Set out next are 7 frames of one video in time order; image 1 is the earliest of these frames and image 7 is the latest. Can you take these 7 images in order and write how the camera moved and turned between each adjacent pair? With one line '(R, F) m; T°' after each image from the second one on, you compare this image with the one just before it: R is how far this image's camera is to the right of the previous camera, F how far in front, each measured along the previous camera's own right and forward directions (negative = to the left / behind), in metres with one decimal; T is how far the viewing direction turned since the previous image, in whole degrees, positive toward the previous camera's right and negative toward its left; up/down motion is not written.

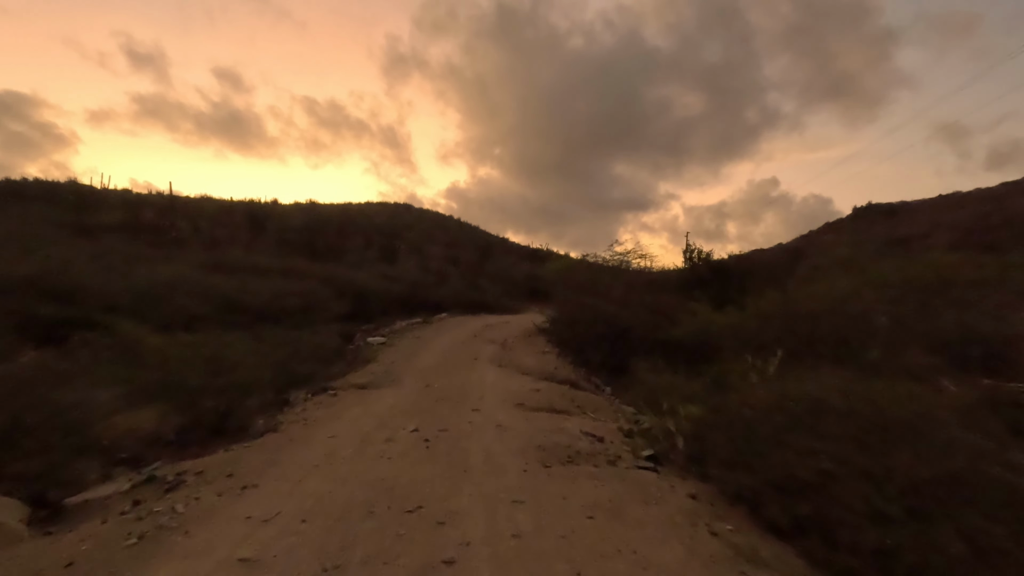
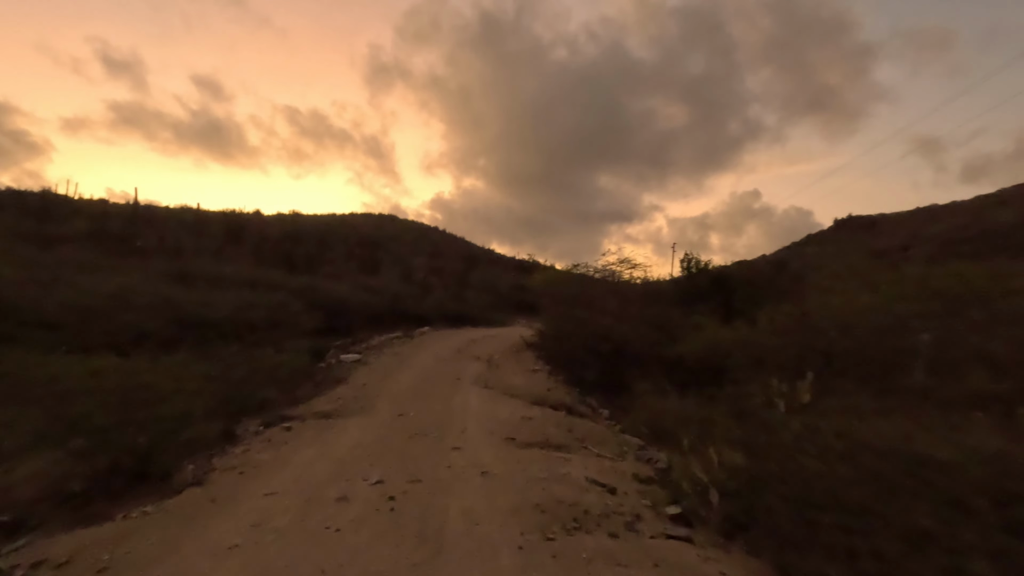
(-0.1, +1.5) m; +2°
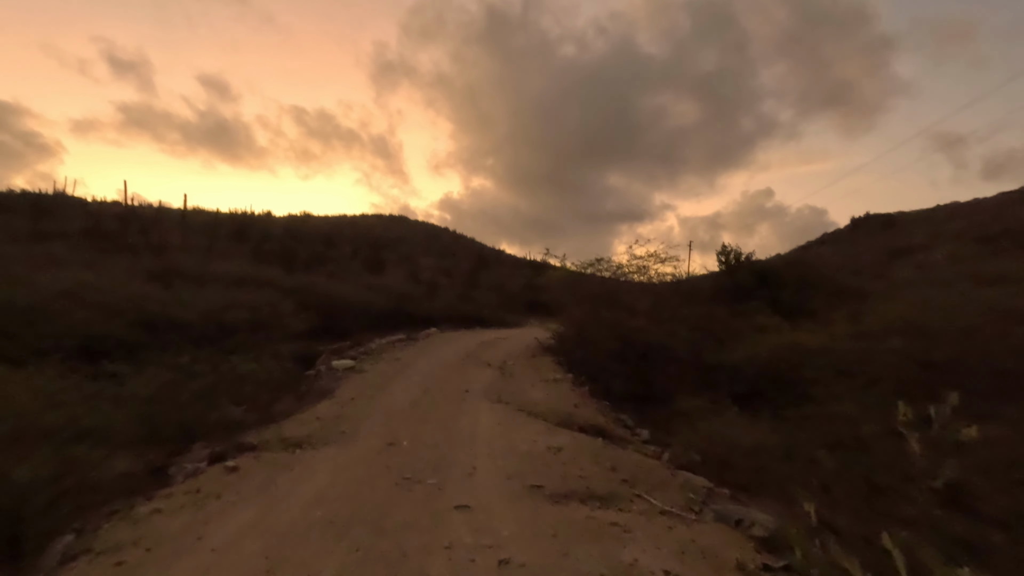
(-0.2, +2.5) m; -1°
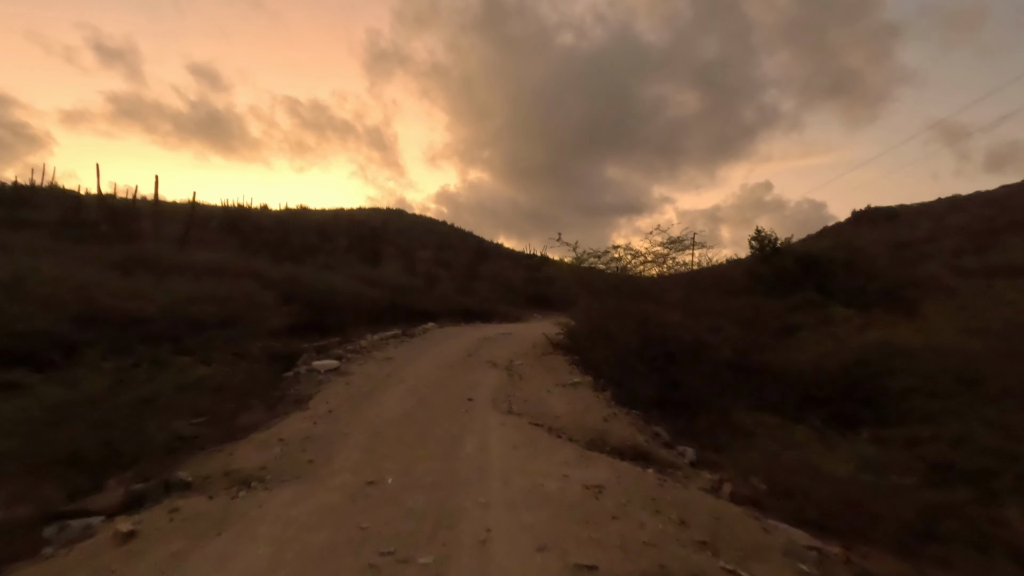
(-0.3, +2.2) m; 0°
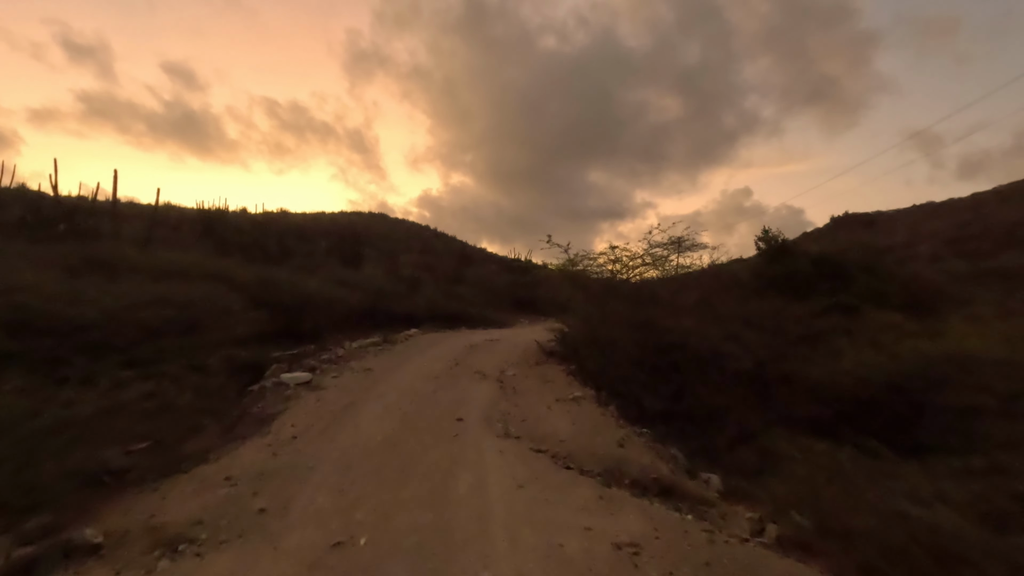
(-0.2, +1.4) m; +2°
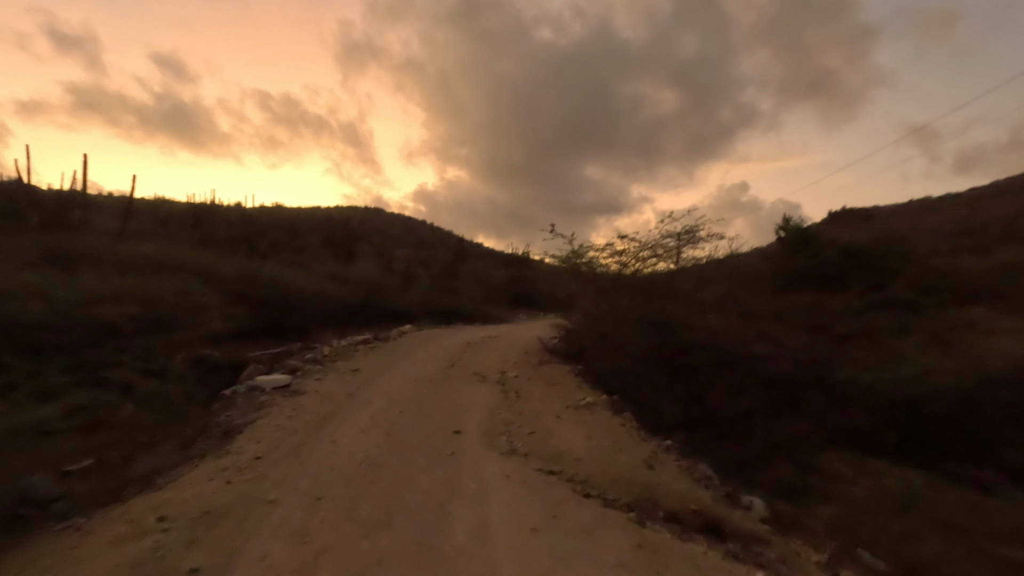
(-0.1, +1.3) m; 0°
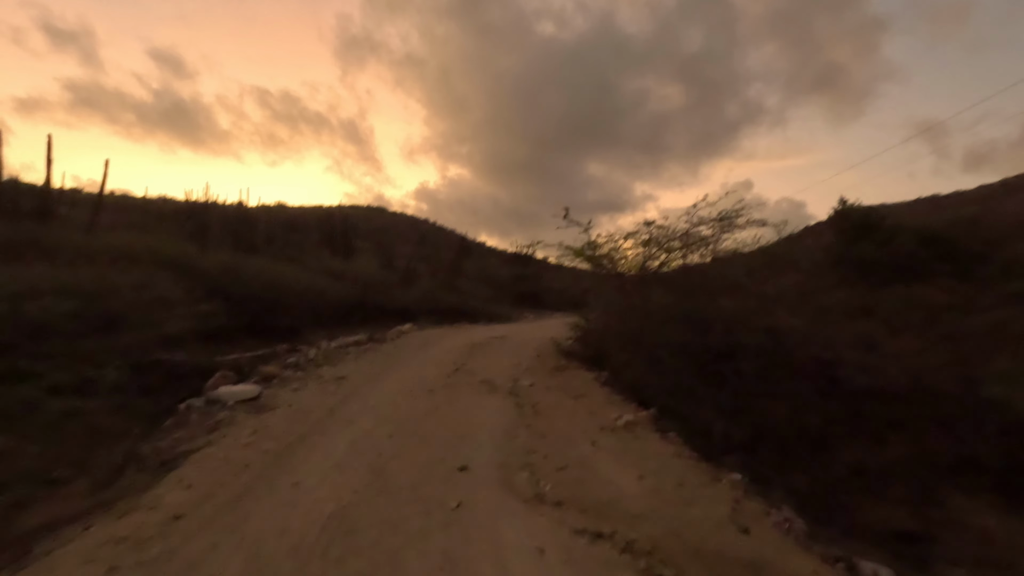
(-0.3, +2.0) m; 0°
